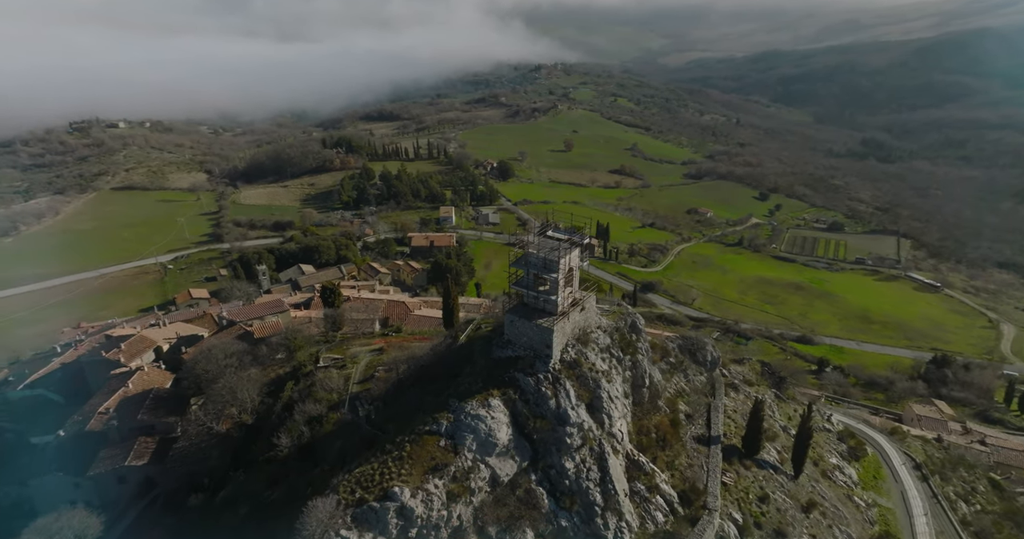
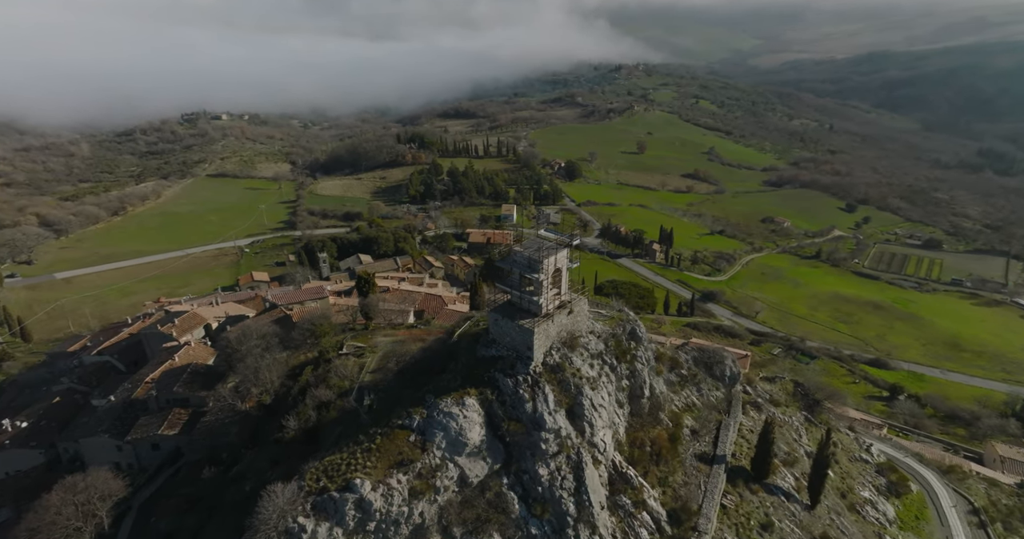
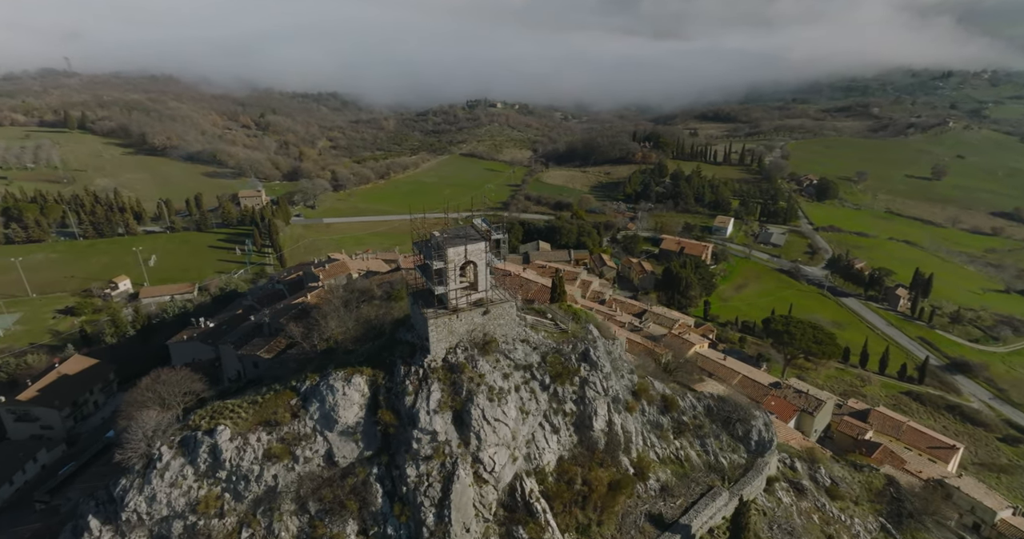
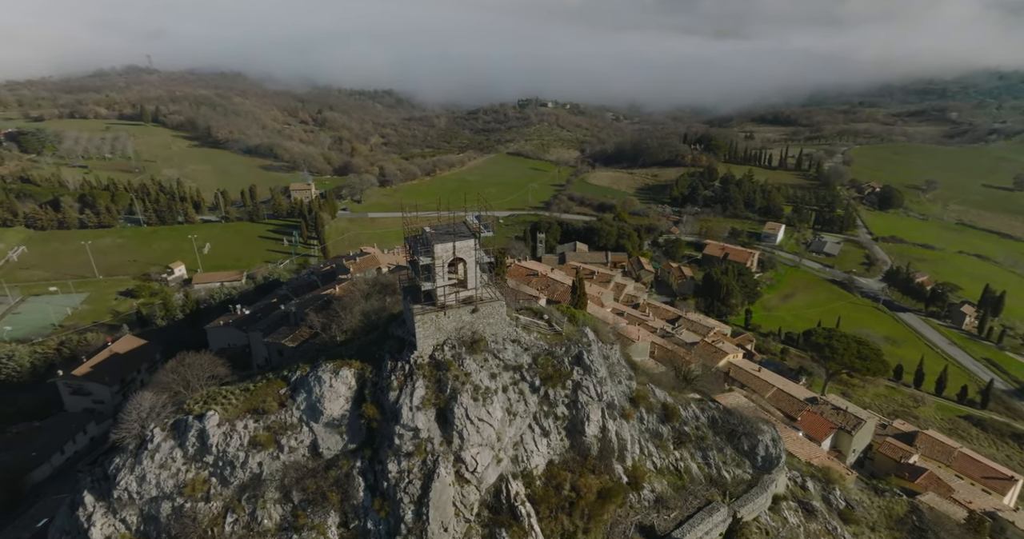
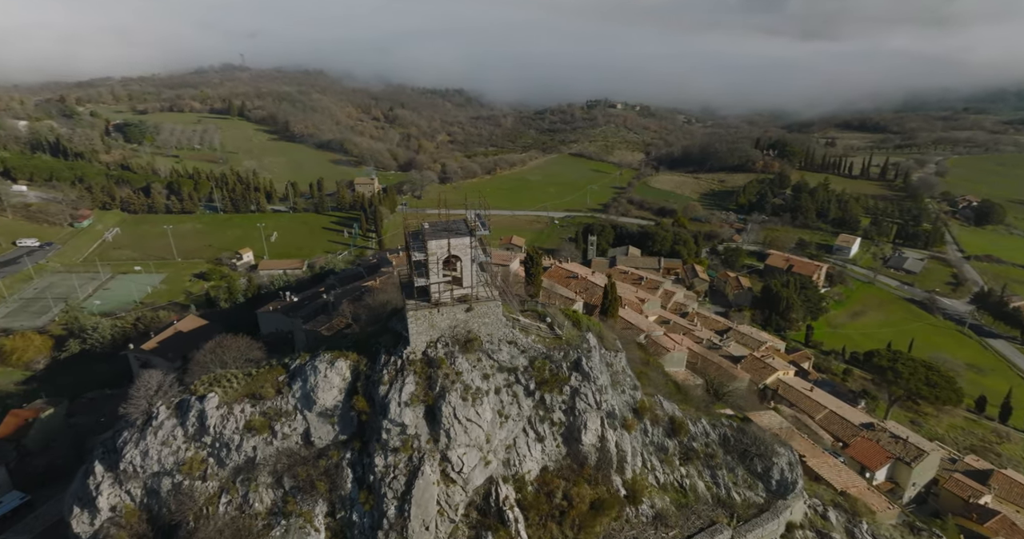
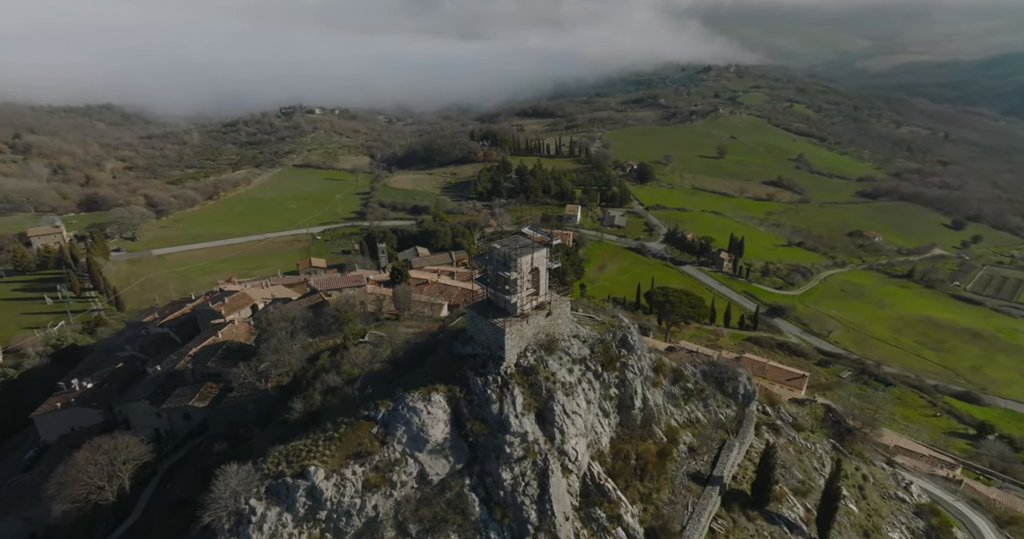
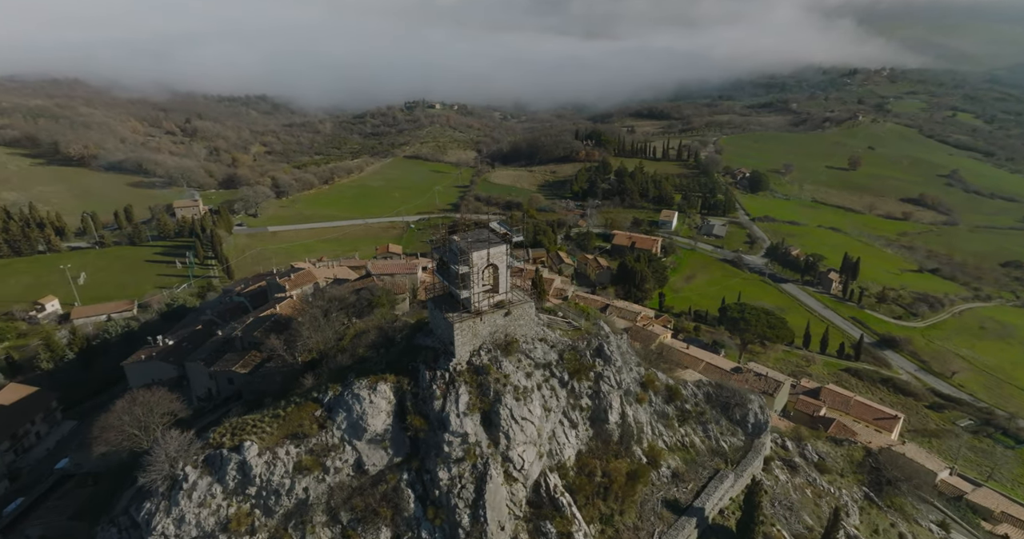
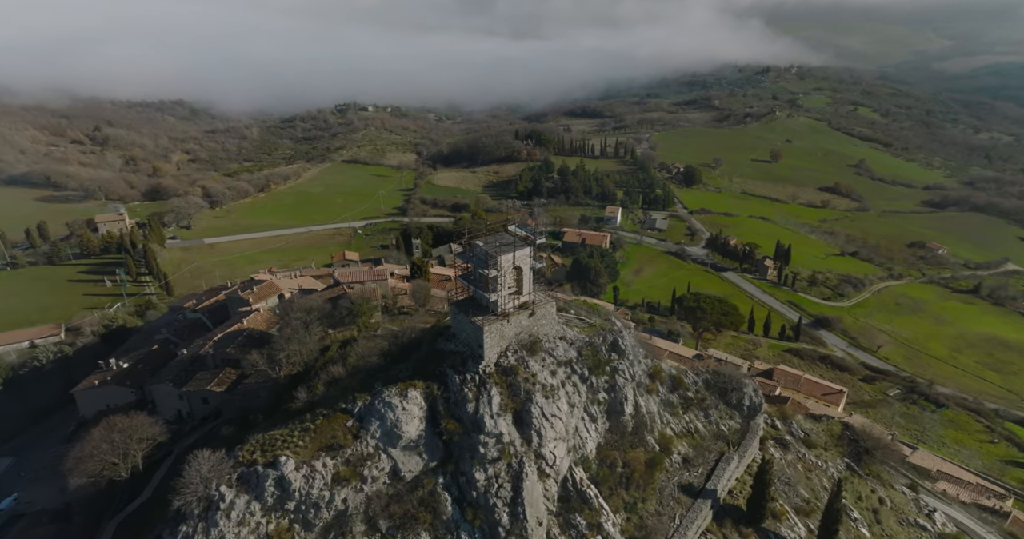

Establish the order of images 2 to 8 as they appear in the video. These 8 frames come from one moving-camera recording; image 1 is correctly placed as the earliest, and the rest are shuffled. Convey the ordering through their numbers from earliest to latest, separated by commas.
2, 6, 8, 7, 3, 4, 5
